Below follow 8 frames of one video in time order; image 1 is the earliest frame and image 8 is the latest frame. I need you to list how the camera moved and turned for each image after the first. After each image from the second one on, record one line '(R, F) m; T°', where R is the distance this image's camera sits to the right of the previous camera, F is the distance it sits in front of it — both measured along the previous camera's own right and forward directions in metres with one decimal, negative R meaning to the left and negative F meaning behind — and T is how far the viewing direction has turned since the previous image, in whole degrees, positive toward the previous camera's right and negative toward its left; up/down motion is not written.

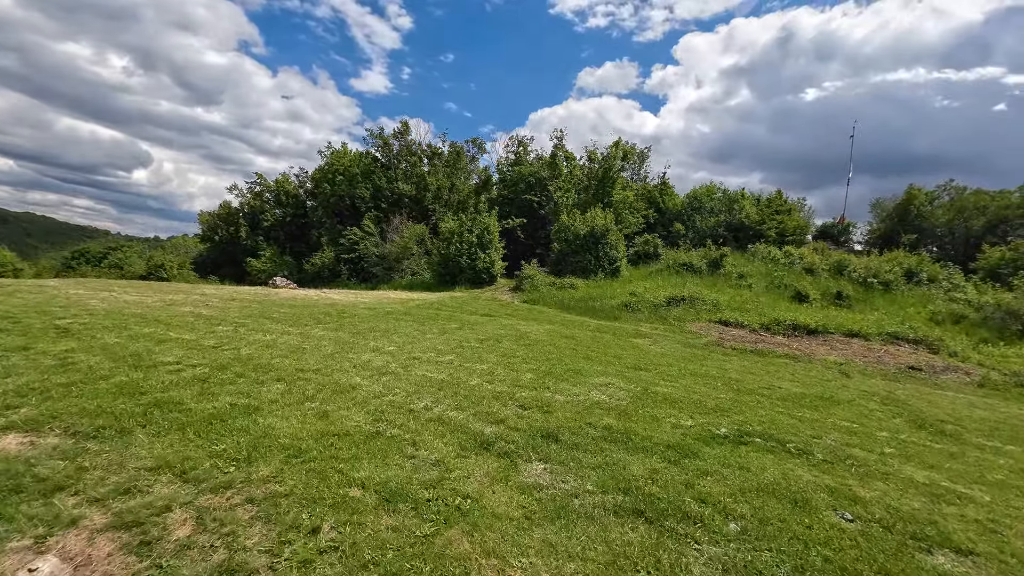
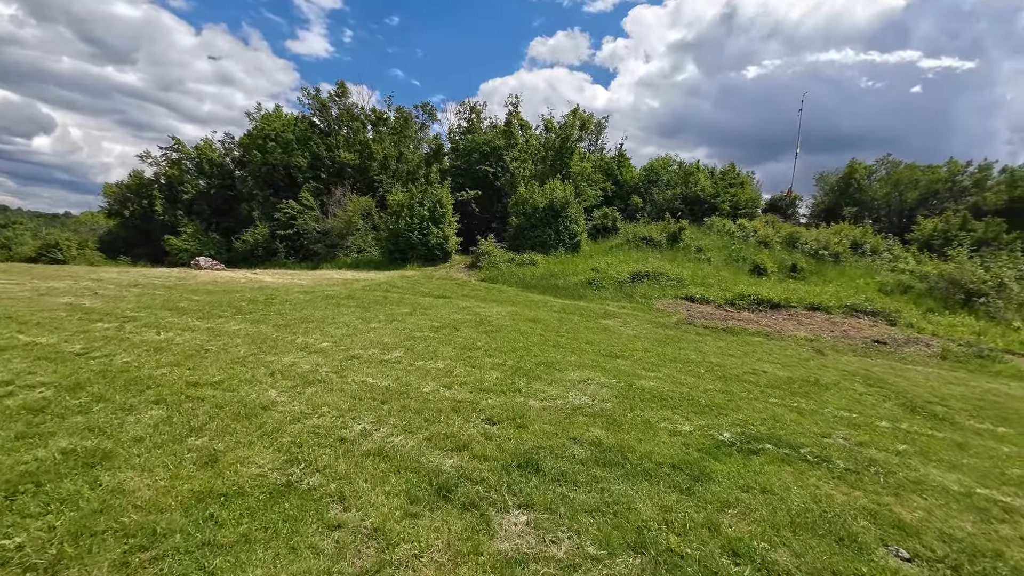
(-0.1, +1.2) m; +6°
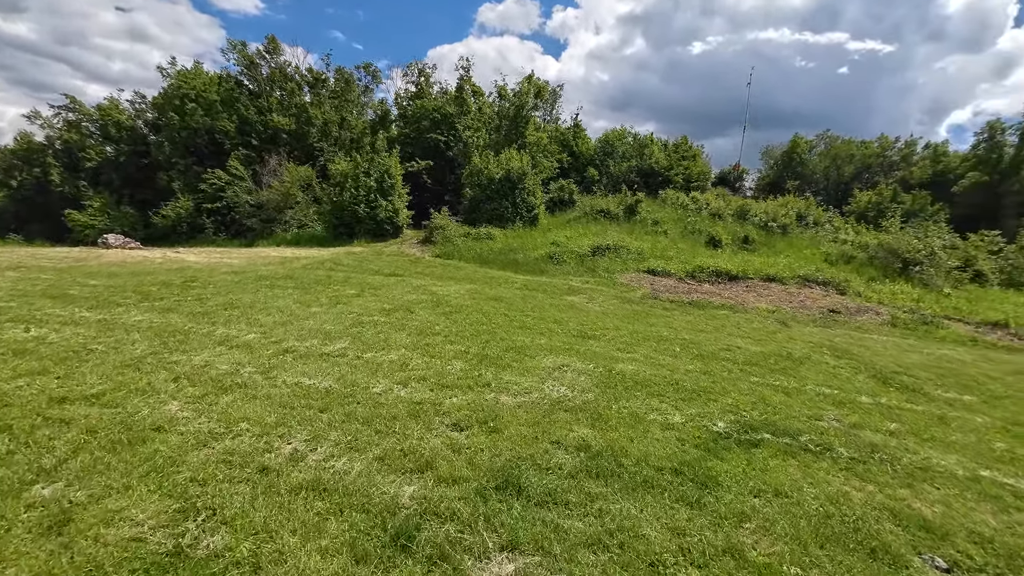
(-0.1, +0.8) m; +6°
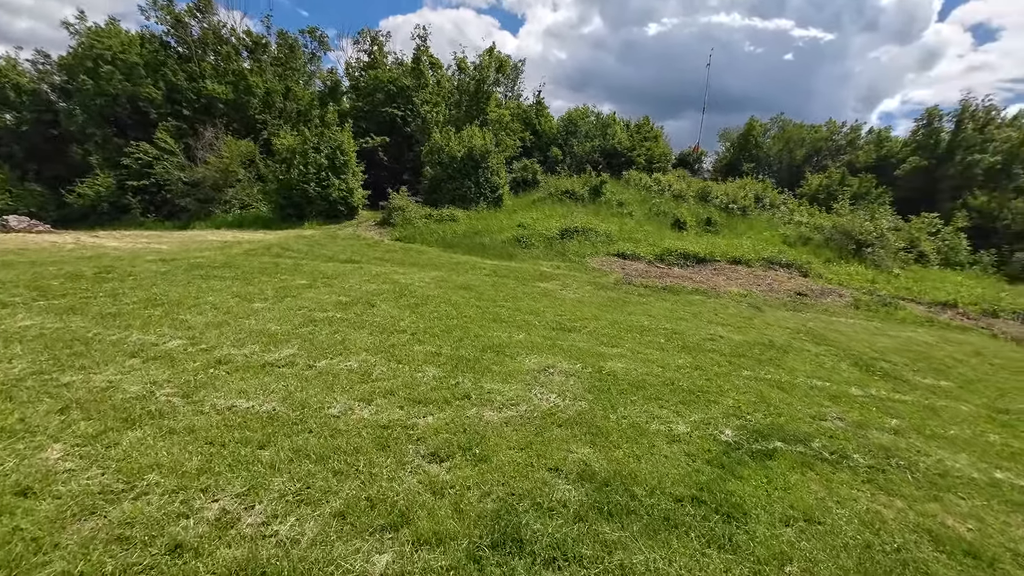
(-0.2, +0.6) m; +5°
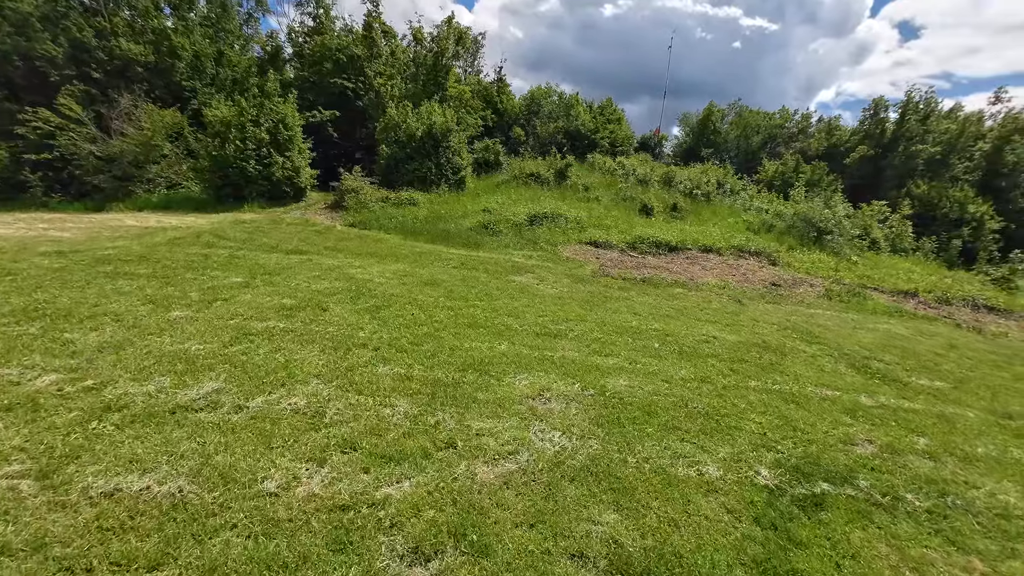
(-0.3, +0.8) m; +6°
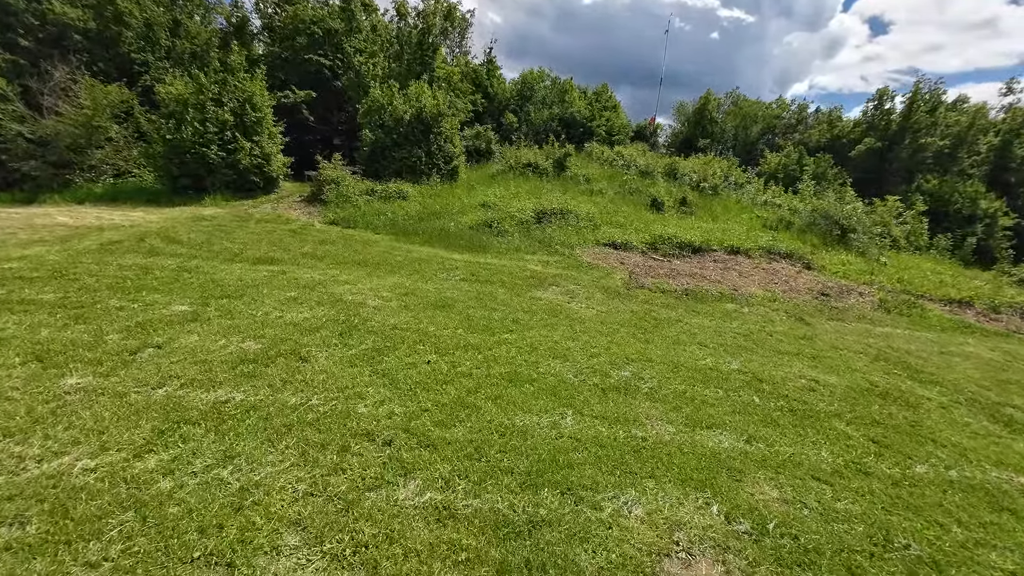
(-0.7, +1.6) m; +3°
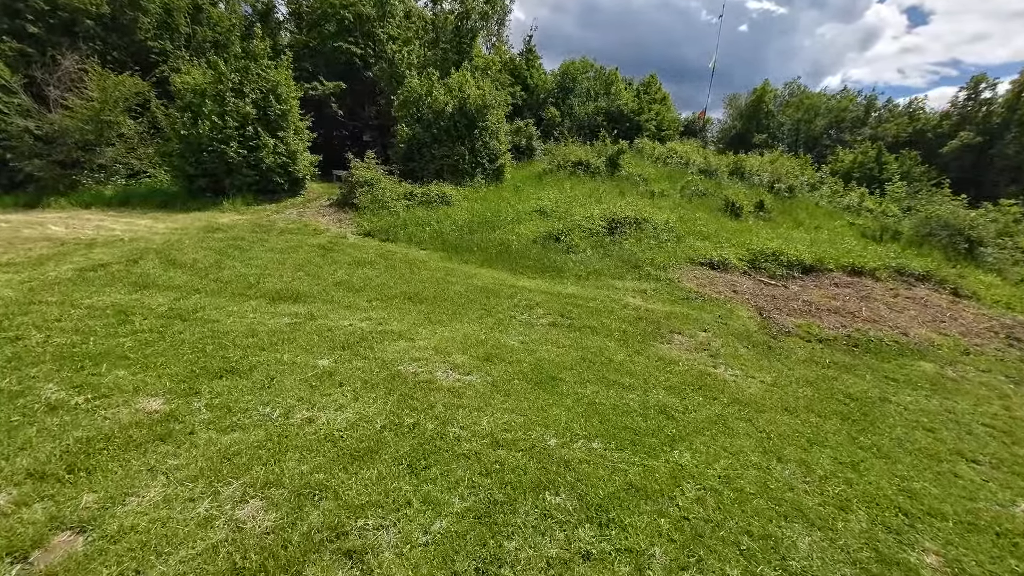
(-1.1, +2.0) m; -3°
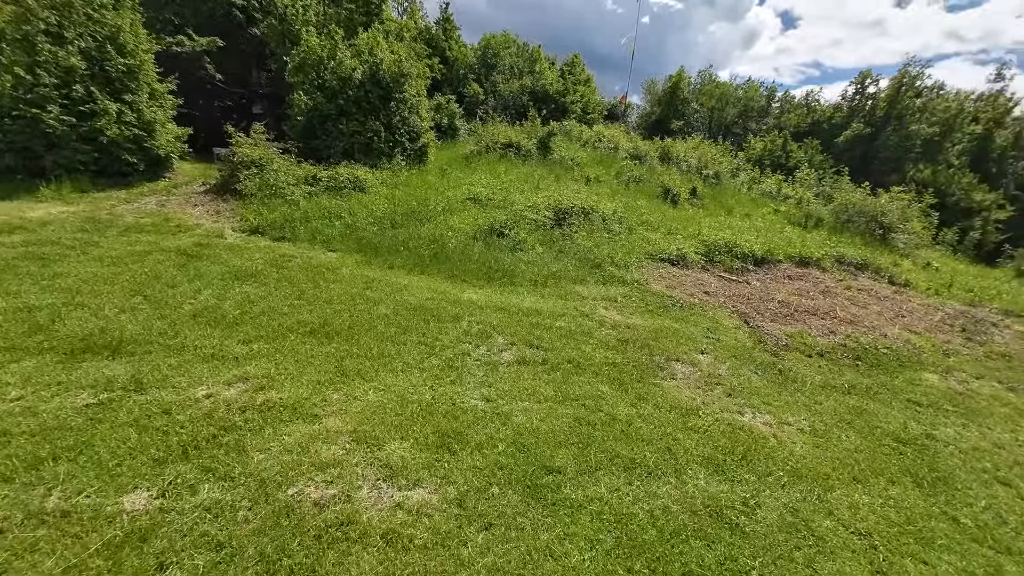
(-0.3, +1.6) m; +10°
